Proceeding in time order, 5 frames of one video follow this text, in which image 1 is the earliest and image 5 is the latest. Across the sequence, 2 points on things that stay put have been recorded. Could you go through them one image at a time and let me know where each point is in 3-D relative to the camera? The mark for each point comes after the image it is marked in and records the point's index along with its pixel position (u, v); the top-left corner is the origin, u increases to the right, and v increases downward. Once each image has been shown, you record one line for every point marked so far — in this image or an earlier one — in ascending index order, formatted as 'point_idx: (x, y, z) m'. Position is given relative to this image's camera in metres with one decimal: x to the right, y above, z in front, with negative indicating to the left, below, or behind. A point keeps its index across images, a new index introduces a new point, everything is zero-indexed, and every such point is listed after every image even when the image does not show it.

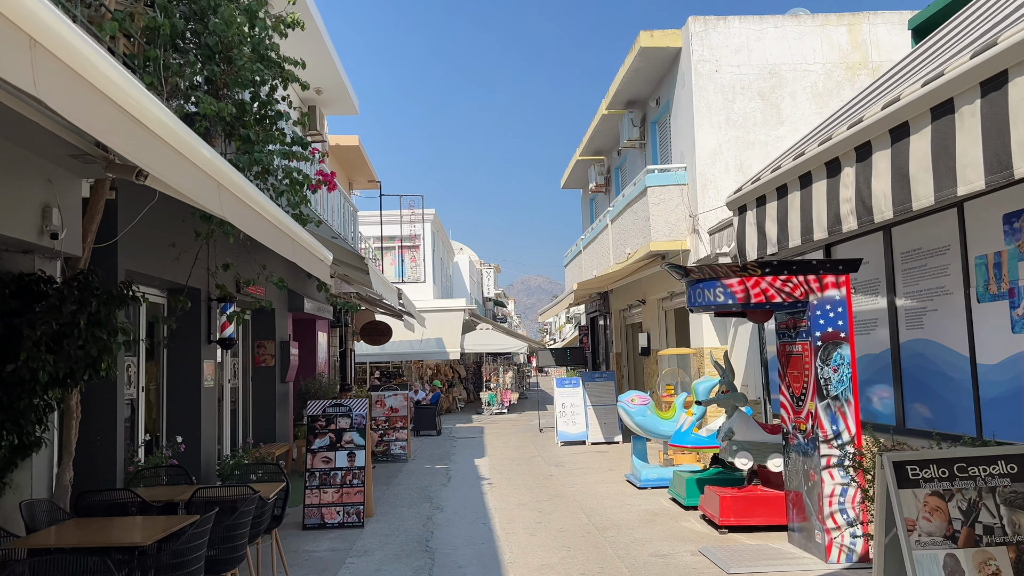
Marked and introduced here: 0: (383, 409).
0: (-1.9, -1.8, +12.4) m
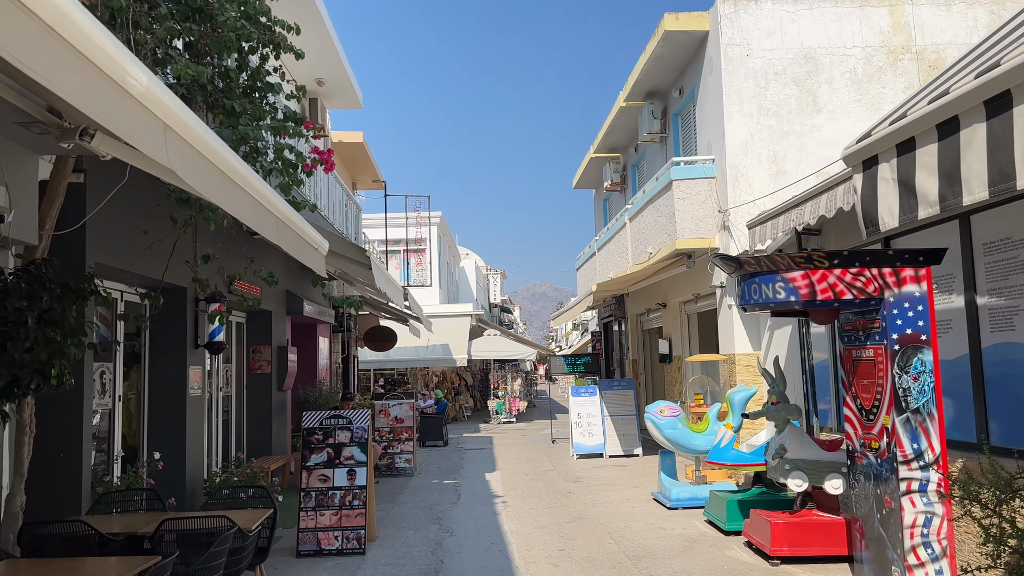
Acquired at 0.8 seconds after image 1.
0: (-1.8, -1.9, +11.6) m
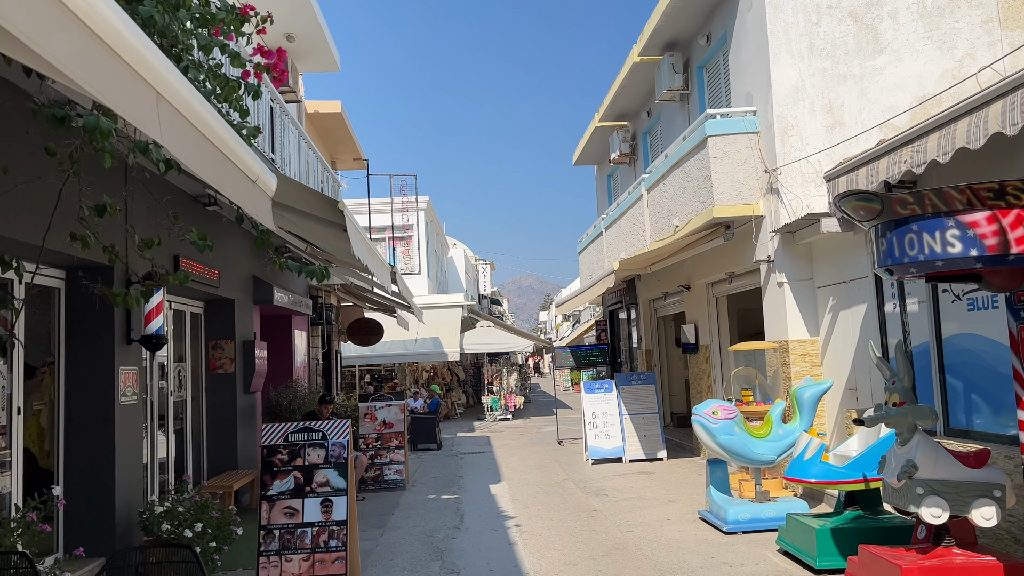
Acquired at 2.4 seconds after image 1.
0: (-1.7, -1.6, +9.9) m
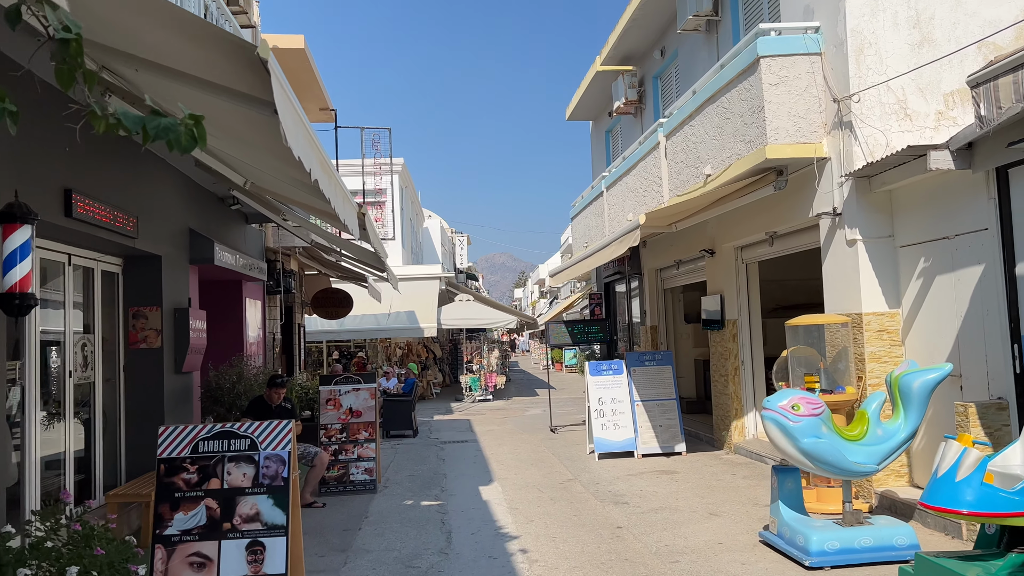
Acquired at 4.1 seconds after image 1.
0: (-1.7, -1.2, +8.1) m
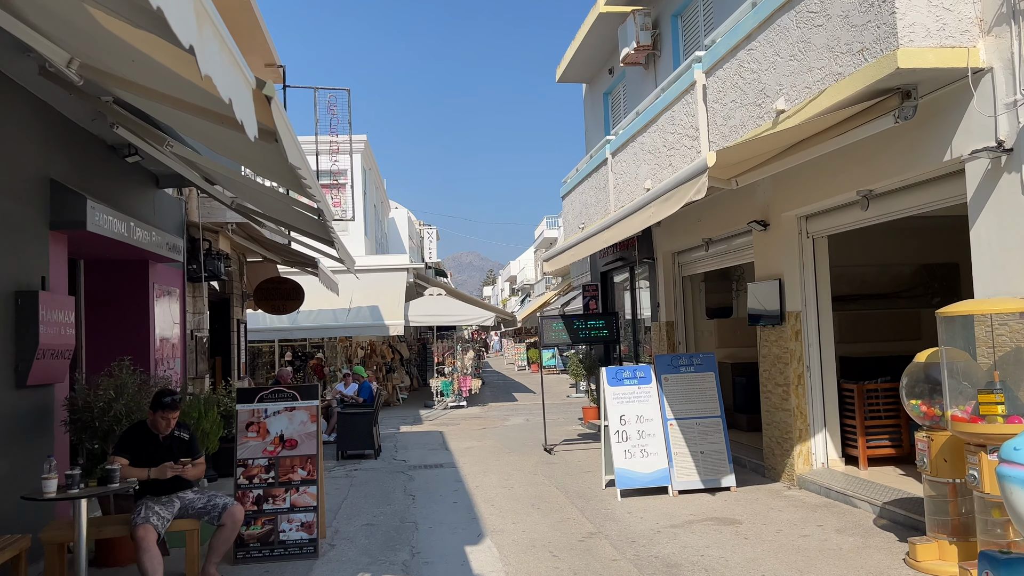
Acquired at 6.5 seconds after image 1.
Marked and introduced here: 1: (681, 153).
0: (-1.7, -1.1, +5.7) m
1: (+1.6, +1.3, +8.1) m
